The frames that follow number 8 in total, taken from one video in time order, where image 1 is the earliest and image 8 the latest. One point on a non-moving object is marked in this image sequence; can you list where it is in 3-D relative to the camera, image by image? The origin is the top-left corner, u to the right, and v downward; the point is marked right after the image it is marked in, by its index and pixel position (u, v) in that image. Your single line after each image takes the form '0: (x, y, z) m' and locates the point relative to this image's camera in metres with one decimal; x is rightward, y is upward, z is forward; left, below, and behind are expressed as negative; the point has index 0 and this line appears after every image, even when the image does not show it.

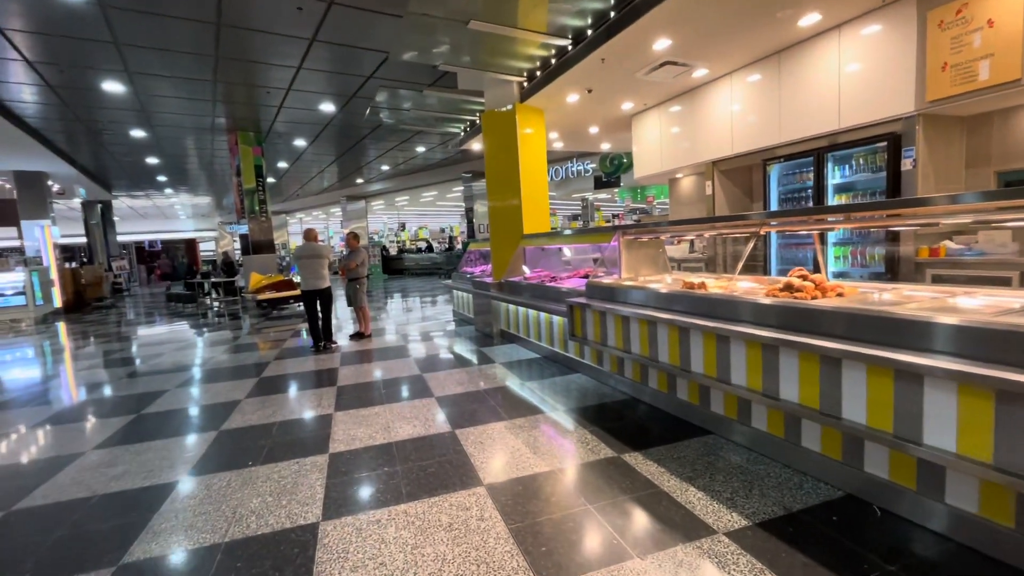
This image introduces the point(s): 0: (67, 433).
0: (-2.8, -0.9, +3.1) m
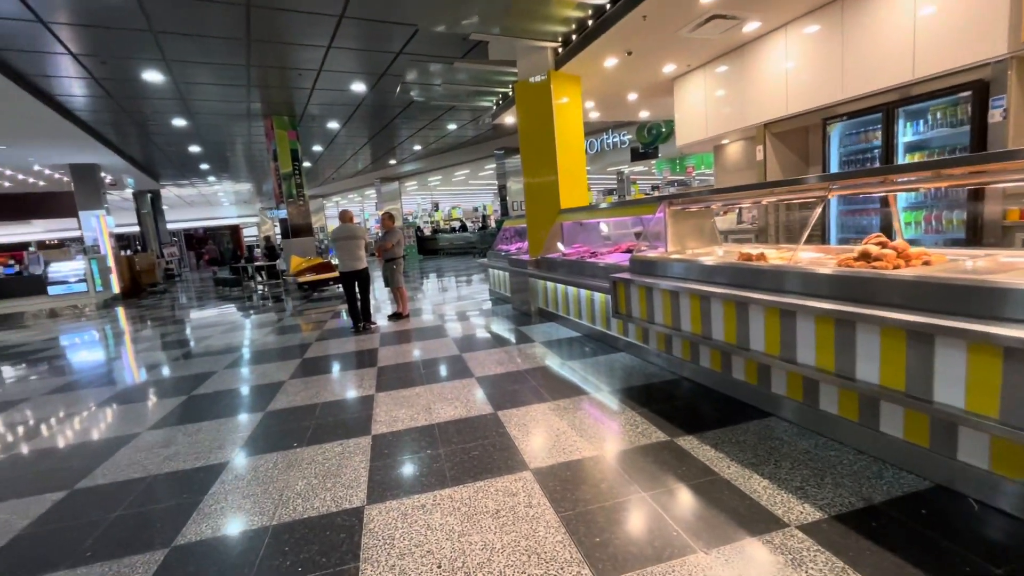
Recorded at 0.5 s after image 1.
0: (-2.6, -0.8, +3.2) m
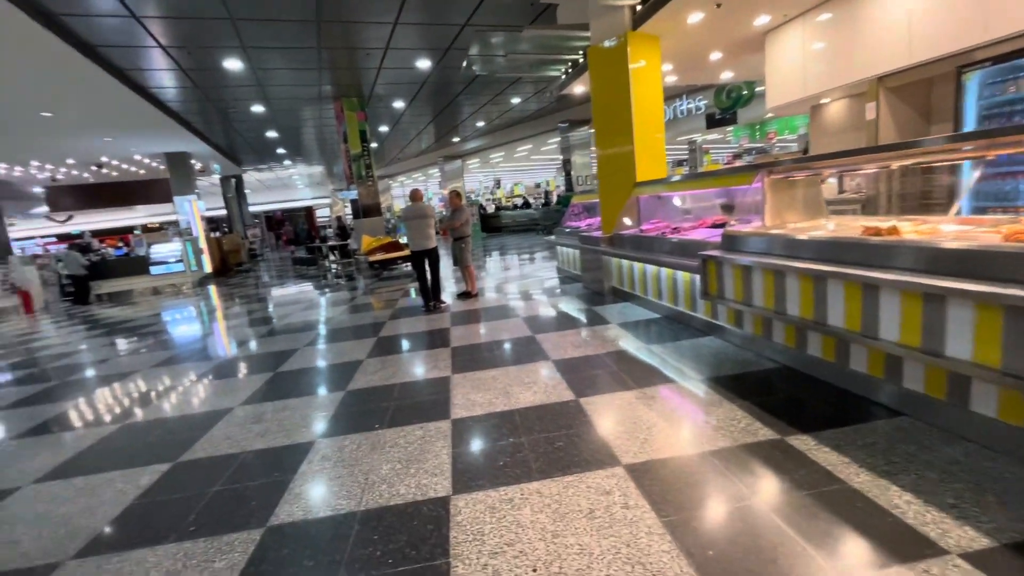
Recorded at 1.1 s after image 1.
0: (-2.1, -0.7, +3.4) m
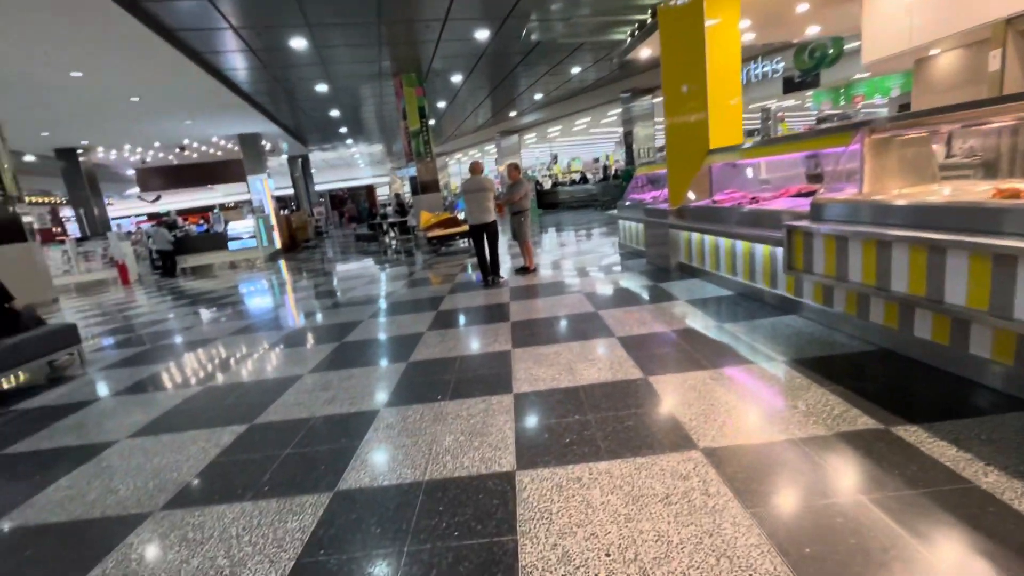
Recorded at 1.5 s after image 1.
0: (-1.6, -0.5, +3.5) m
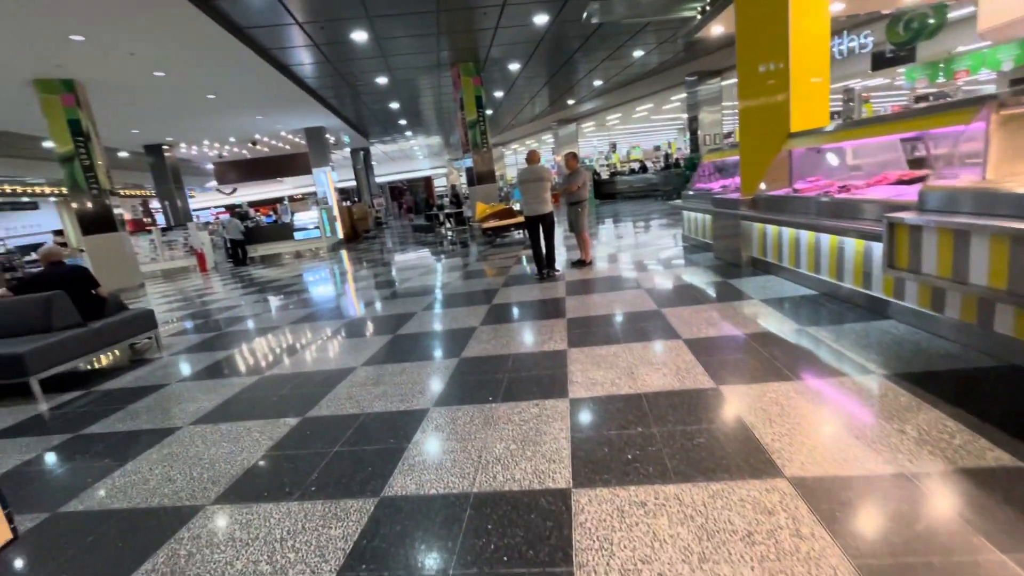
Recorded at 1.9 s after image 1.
0: (-1.2, -0.4, +3.5) m
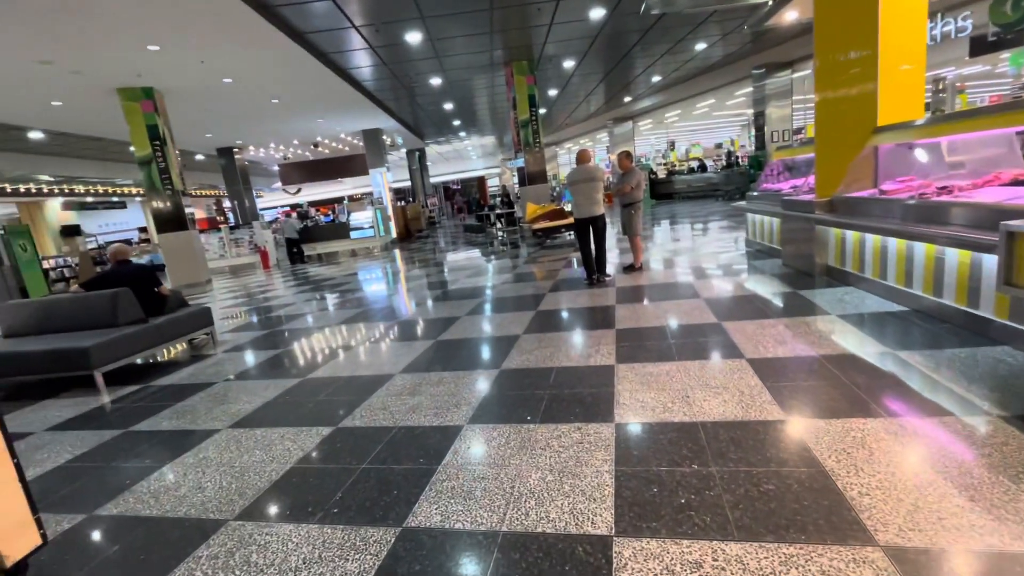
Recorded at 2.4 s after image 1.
0: (-0.9, -0.5, +3.5) m
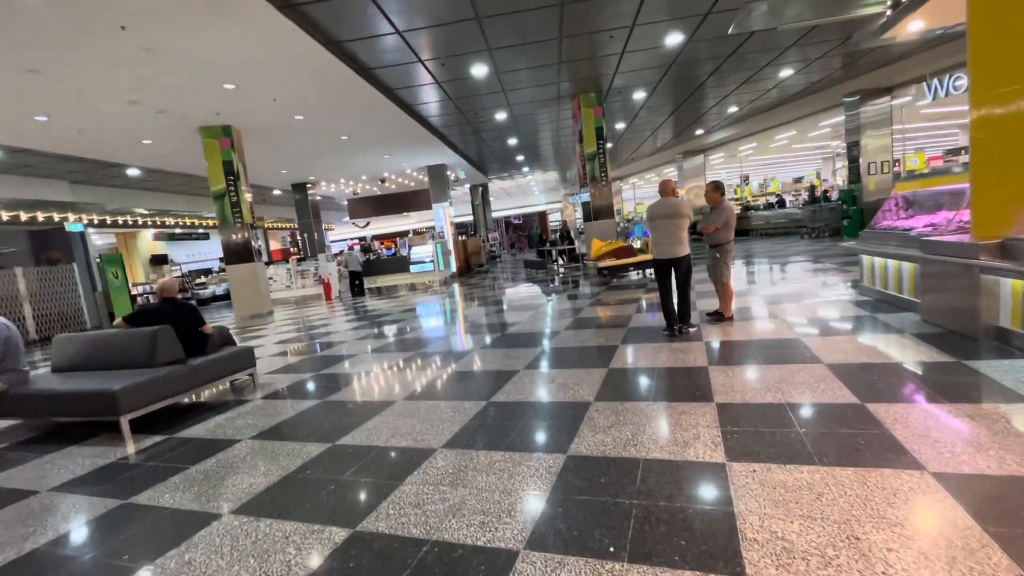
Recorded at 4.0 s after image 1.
0: (-0.5, -0.8, +3.0) m
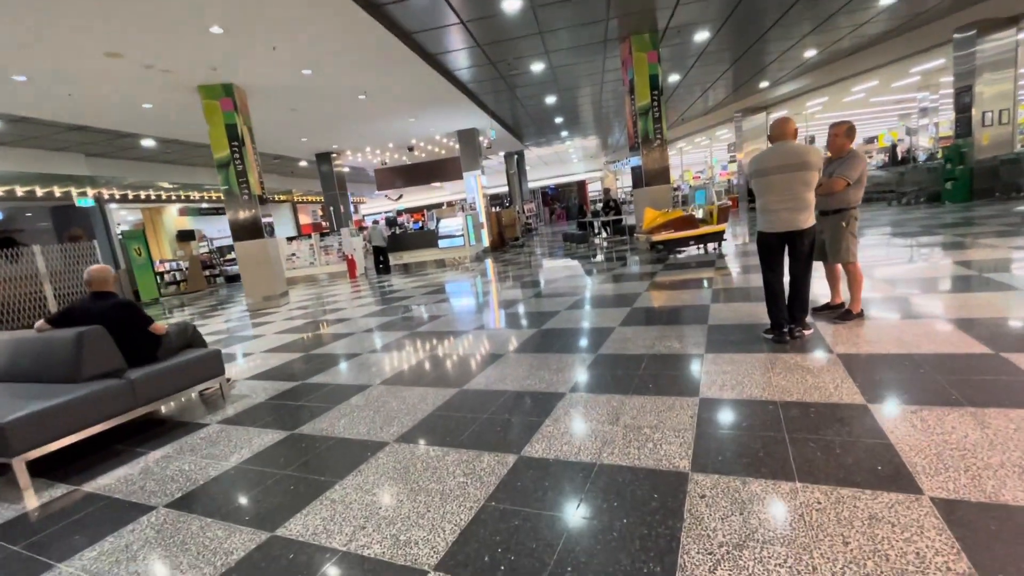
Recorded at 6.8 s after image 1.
0: (-0.3, -0.7, +2.0) m
